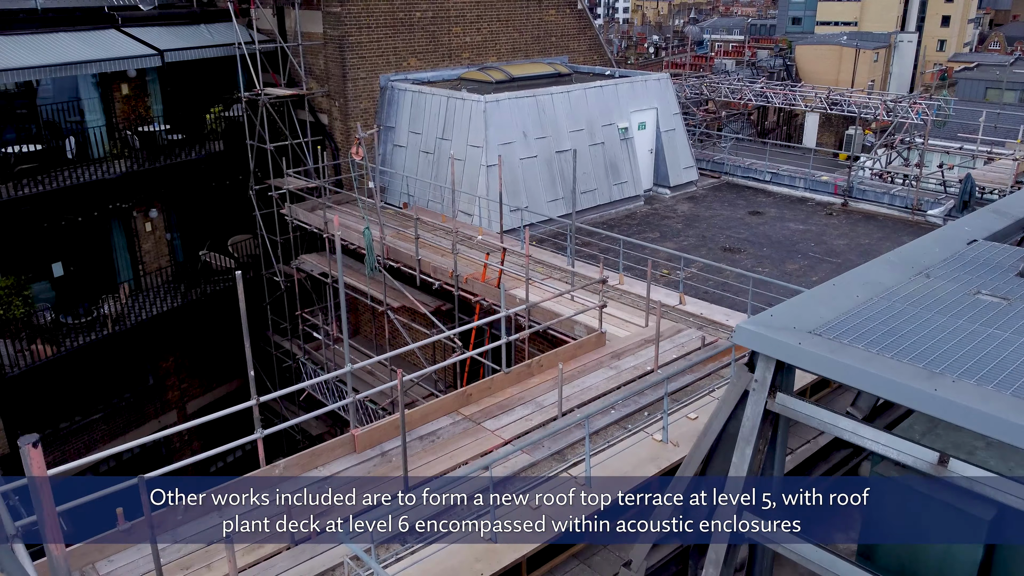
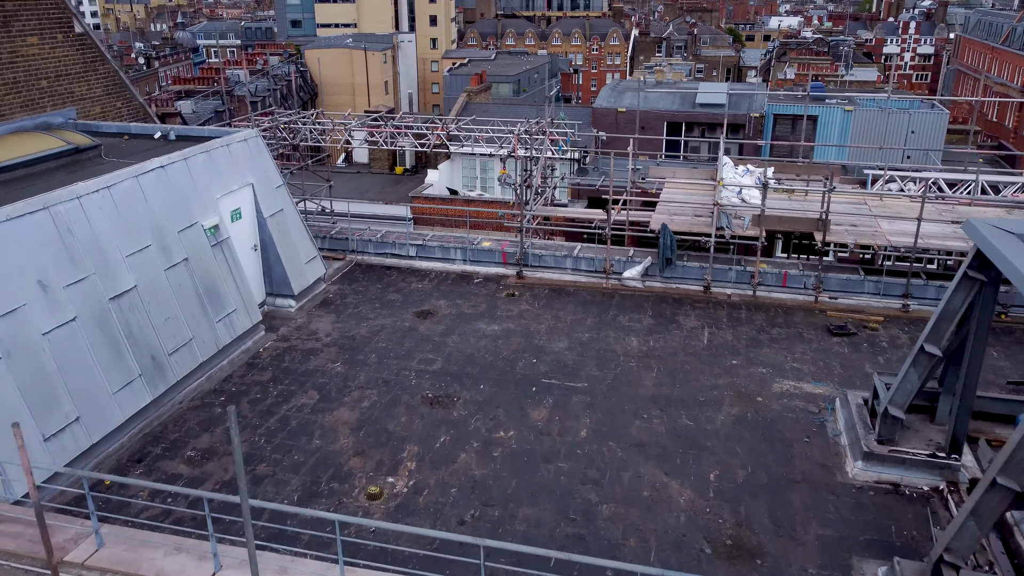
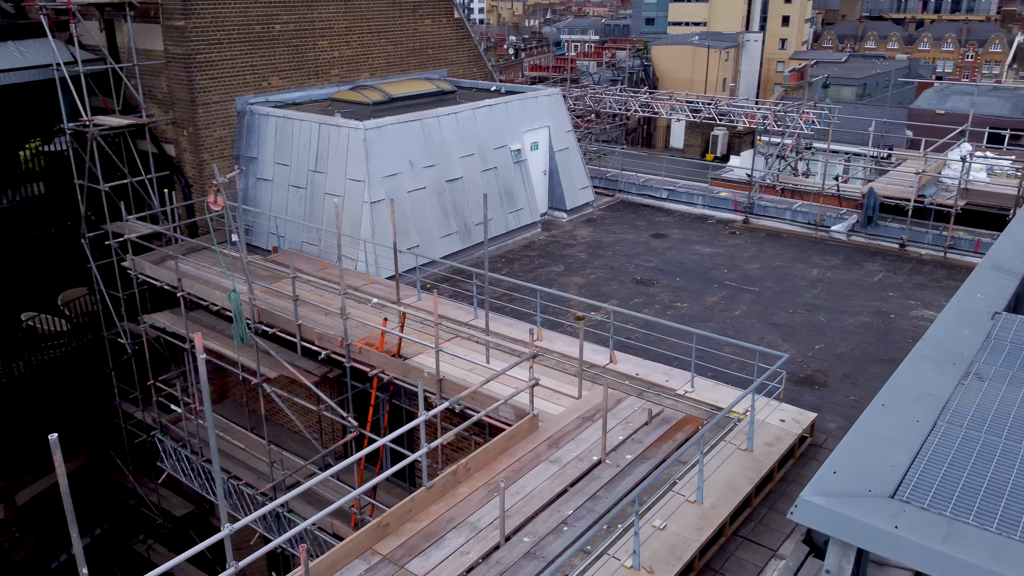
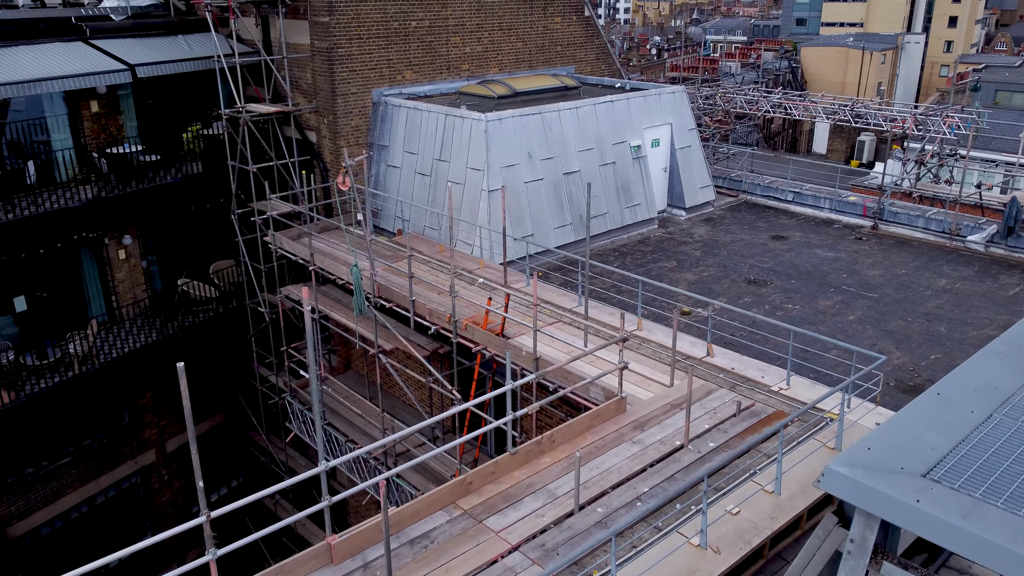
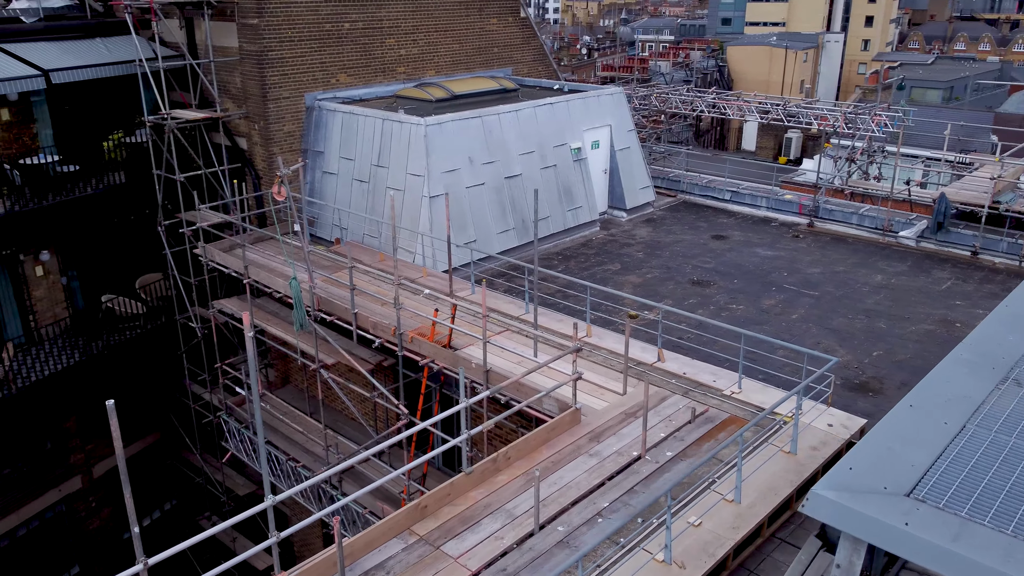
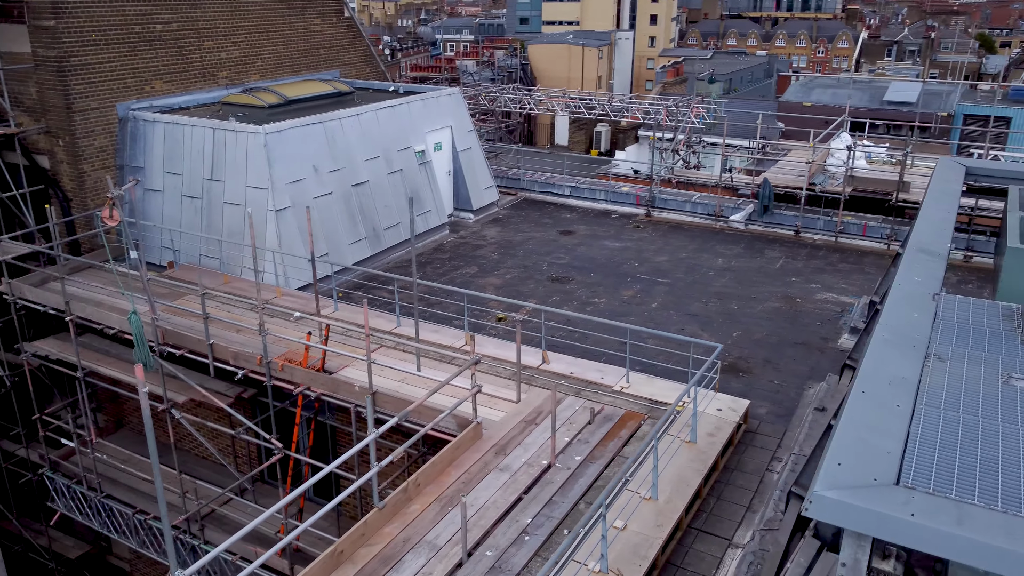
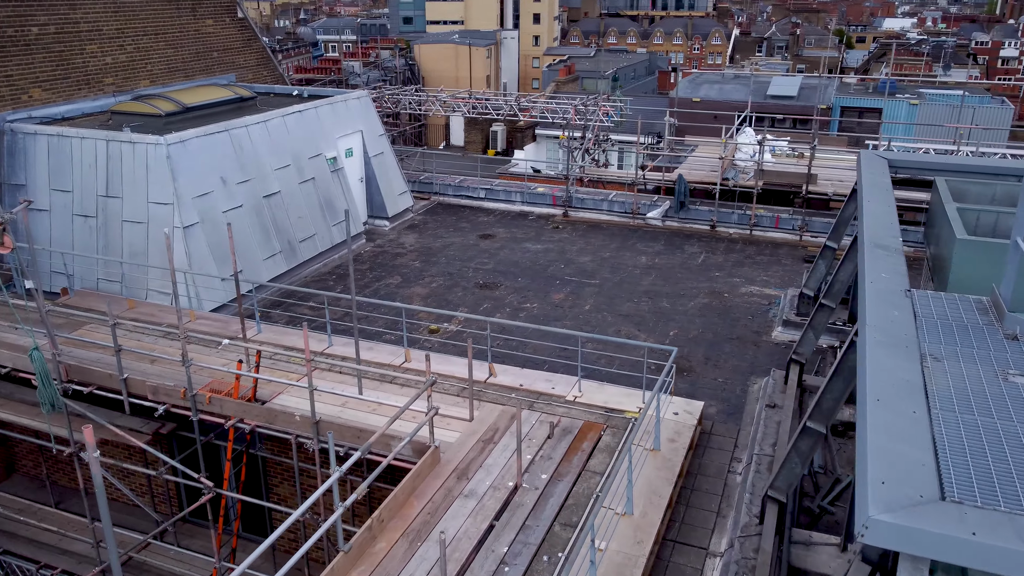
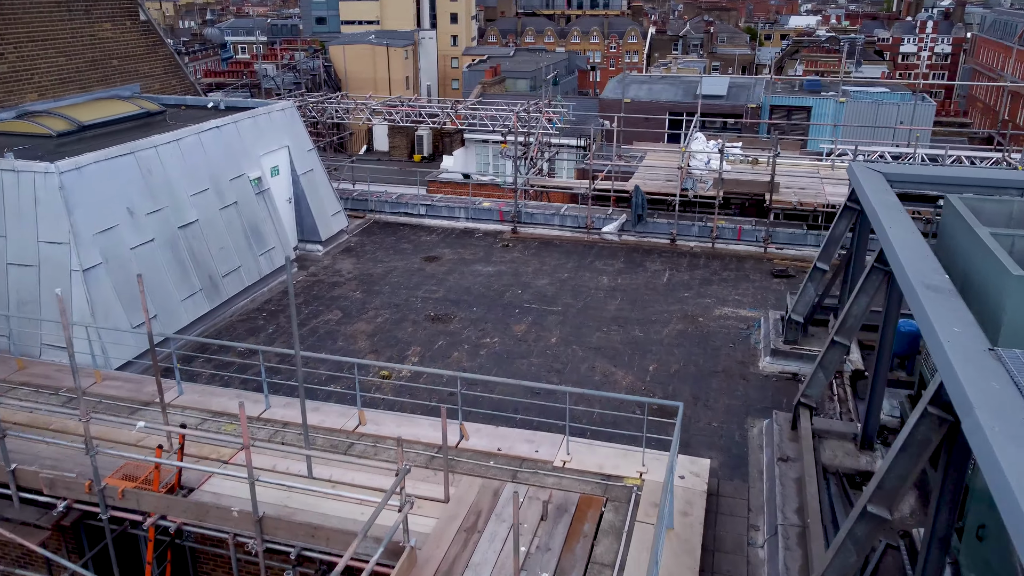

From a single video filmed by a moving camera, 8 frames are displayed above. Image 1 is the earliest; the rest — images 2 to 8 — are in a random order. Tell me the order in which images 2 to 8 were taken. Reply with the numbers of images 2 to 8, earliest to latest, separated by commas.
4, 5, 3, 6, 7, 8, 2
